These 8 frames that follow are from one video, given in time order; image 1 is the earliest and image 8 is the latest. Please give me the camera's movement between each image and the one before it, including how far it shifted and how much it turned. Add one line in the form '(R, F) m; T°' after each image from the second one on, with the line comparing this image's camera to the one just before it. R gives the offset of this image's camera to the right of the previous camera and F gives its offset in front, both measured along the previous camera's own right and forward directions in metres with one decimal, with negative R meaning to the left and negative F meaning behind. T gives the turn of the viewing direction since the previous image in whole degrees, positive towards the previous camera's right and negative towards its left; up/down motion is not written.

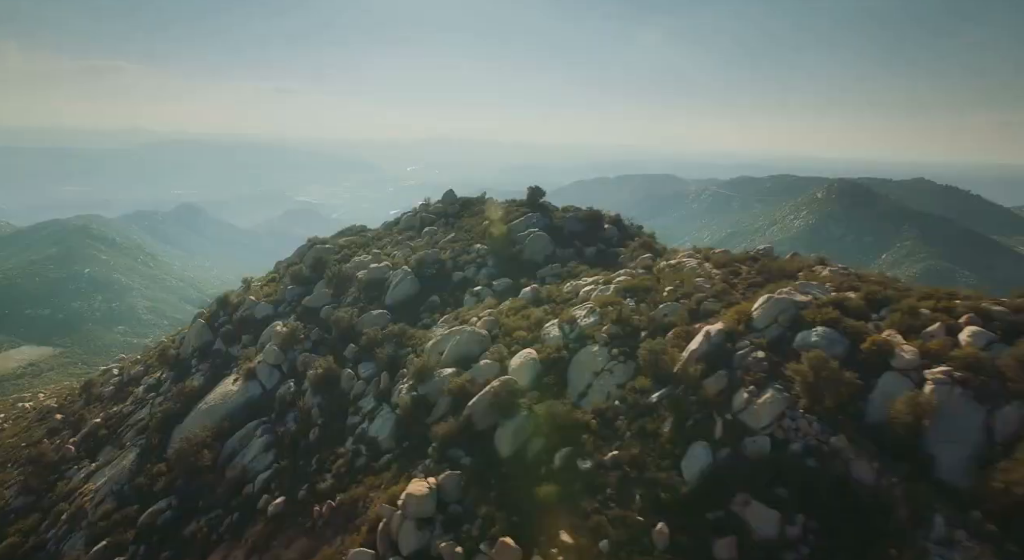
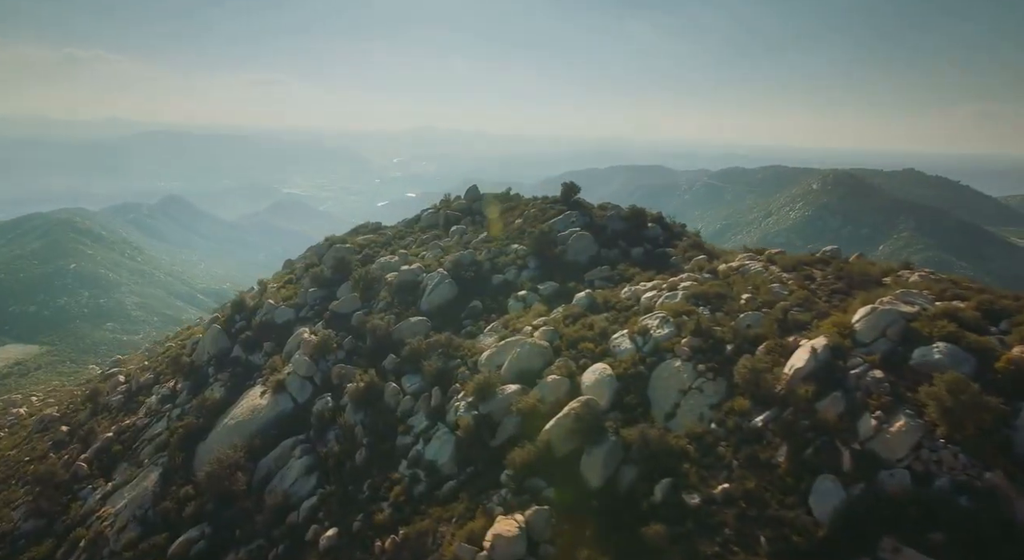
(-2.9, +2.1) m; +1°
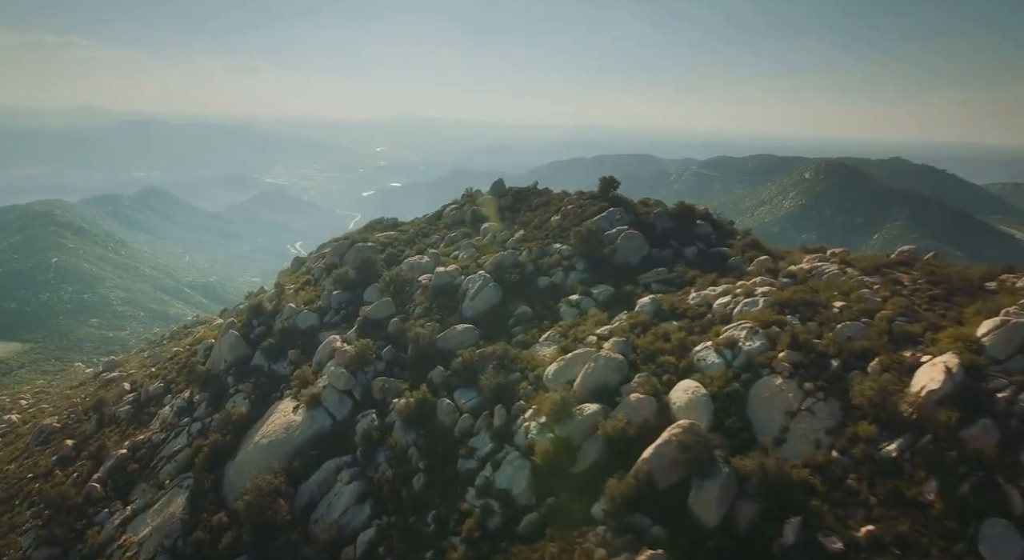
(-3.1, +2.2) m; +1°
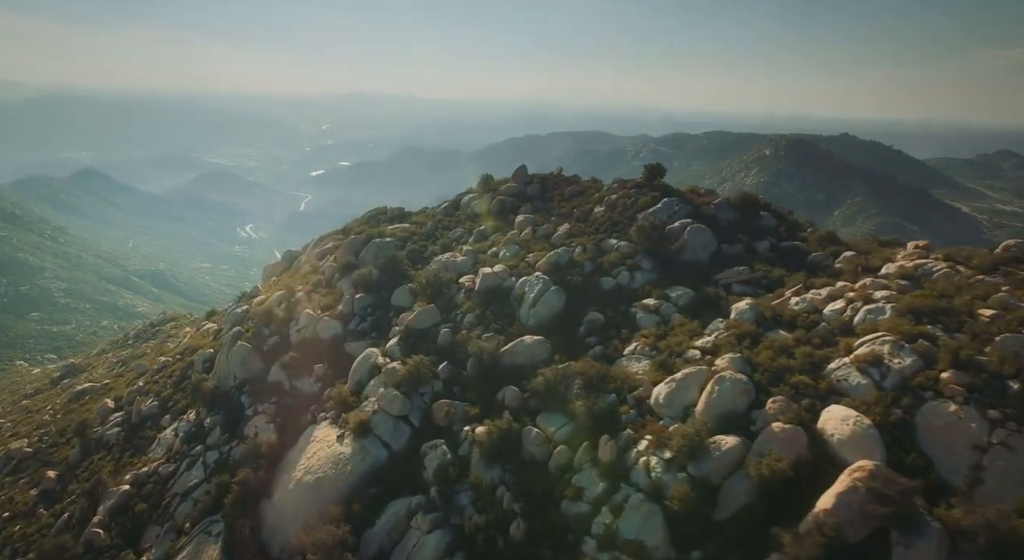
(-4.8, +3.5) m; +4°
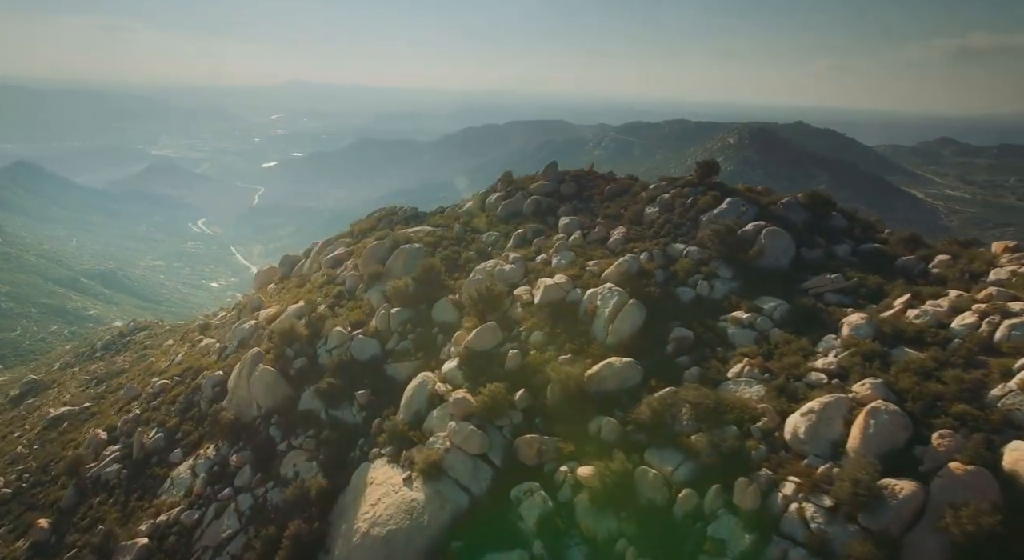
(-4.5, +3.0) m; +4°
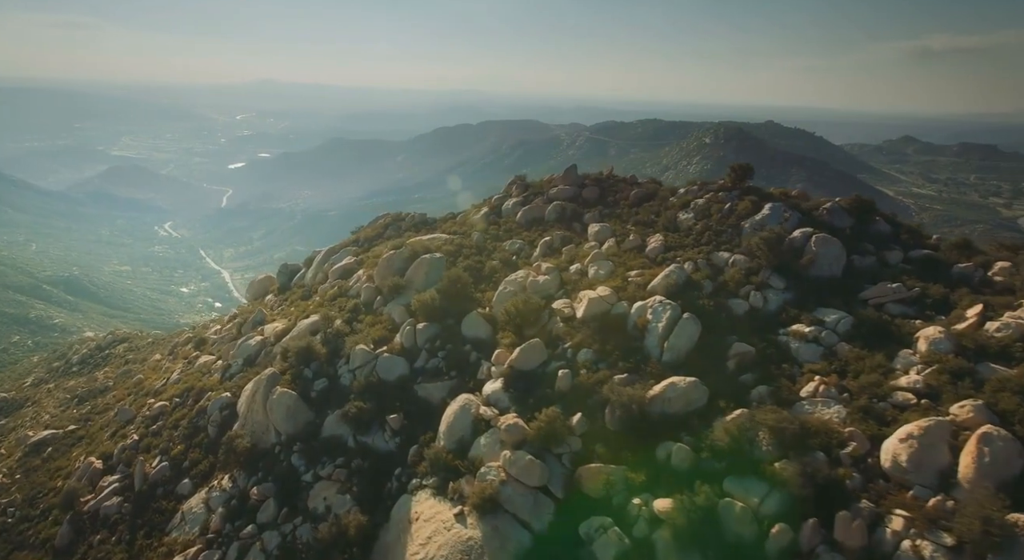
(-2.8, +1.8) m; +3°
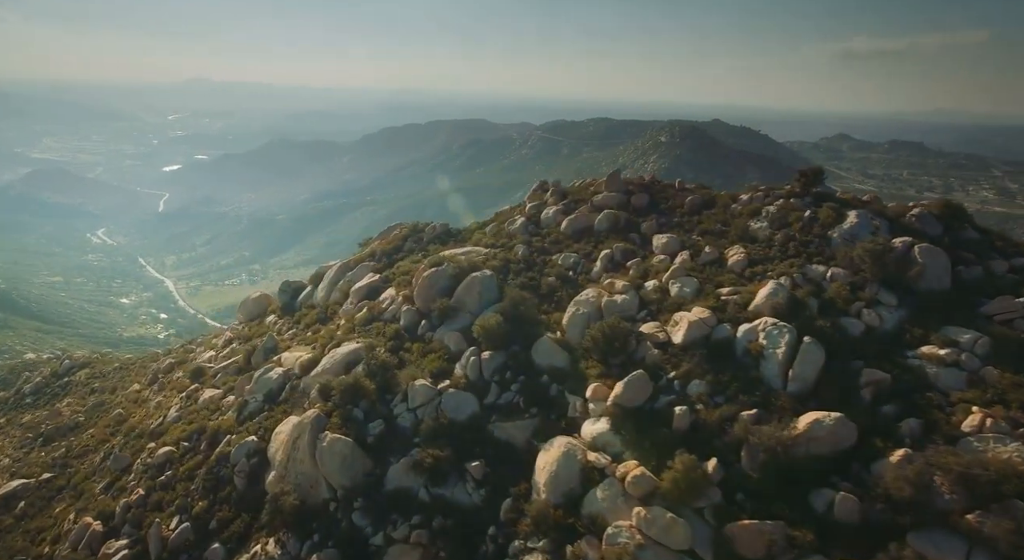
(-5.0, +3.3) m; +5°
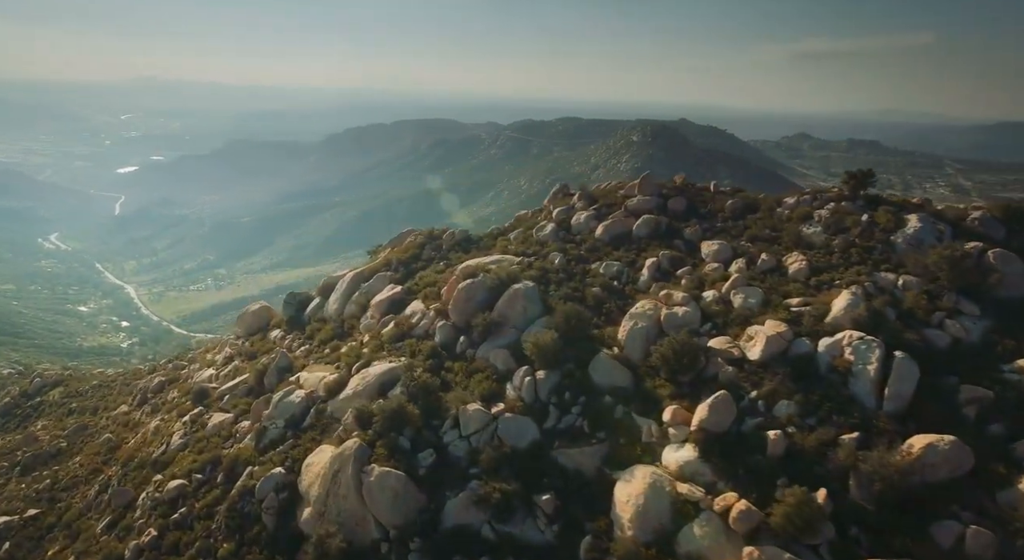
(-3.3, +2.0) m; +3°
